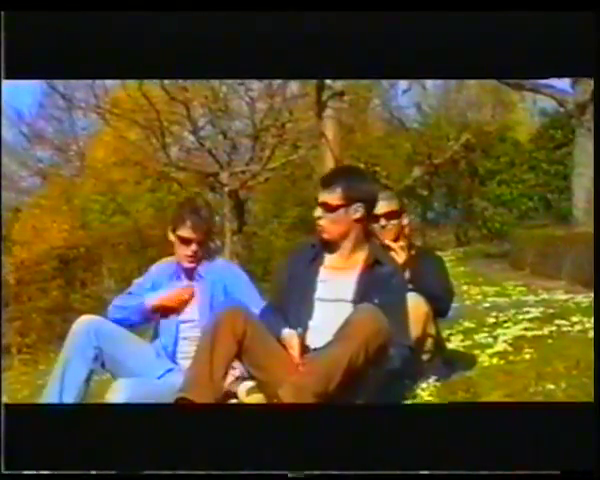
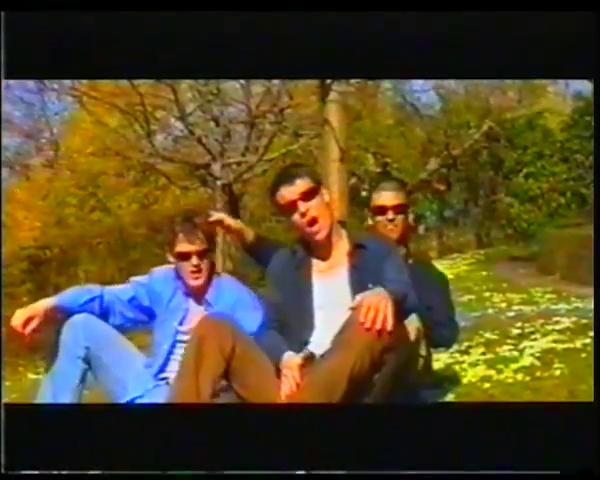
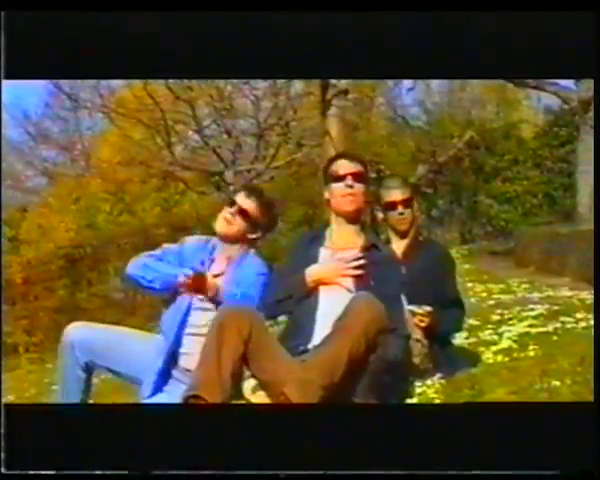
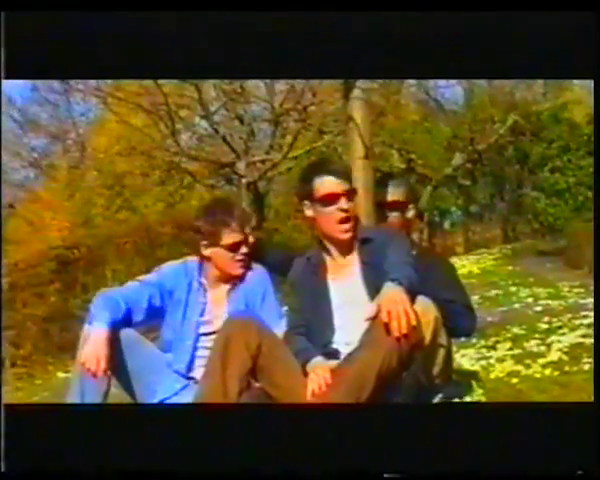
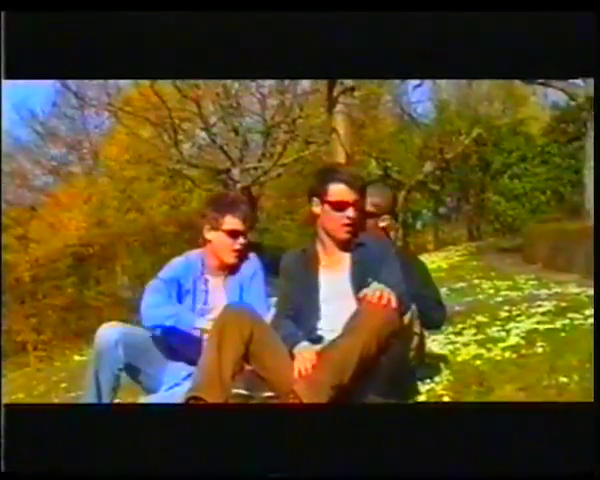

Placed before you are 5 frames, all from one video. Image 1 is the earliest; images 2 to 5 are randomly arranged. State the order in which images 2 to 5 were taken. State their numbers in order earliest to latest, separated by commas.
3, 2, 4, 5
